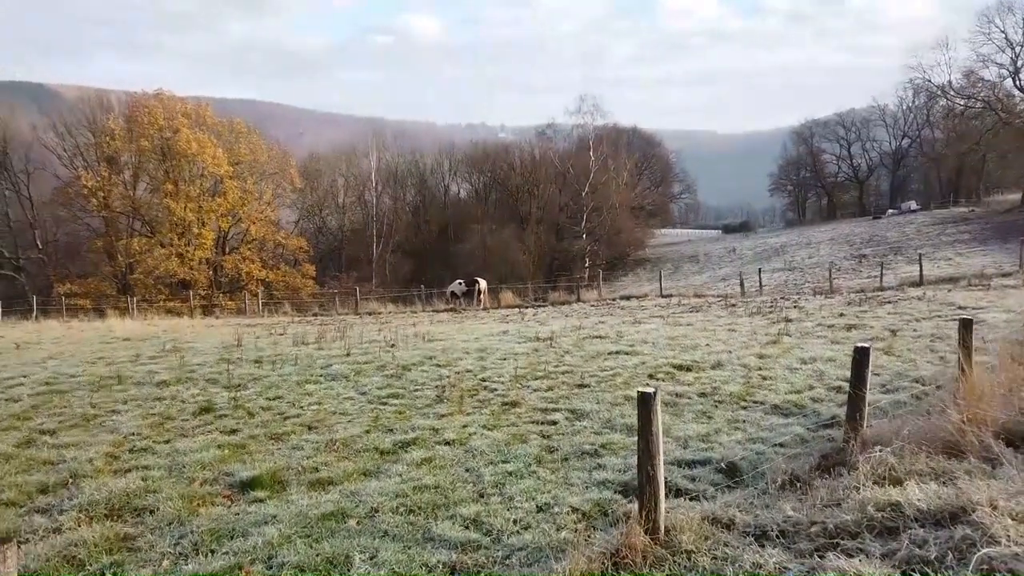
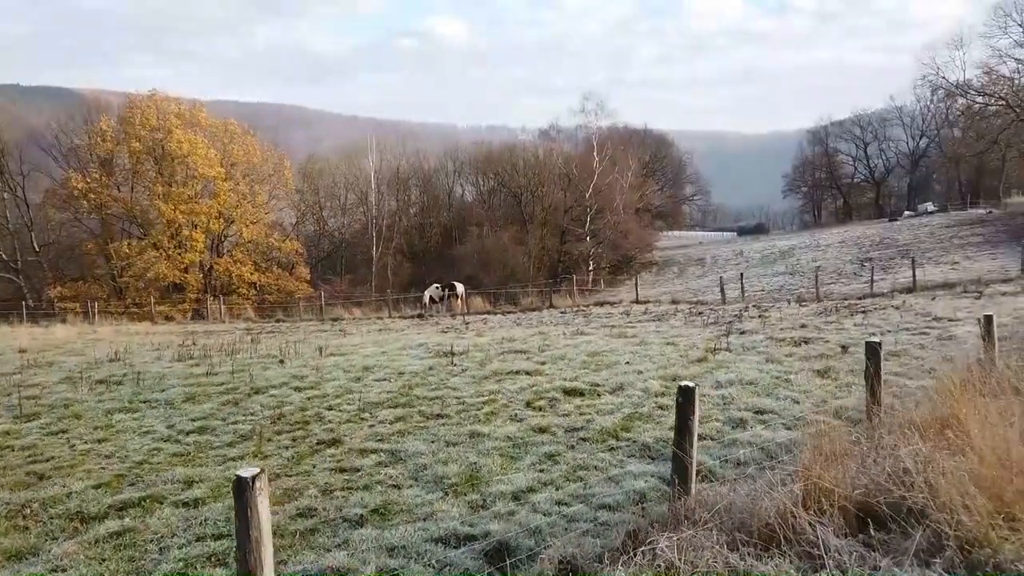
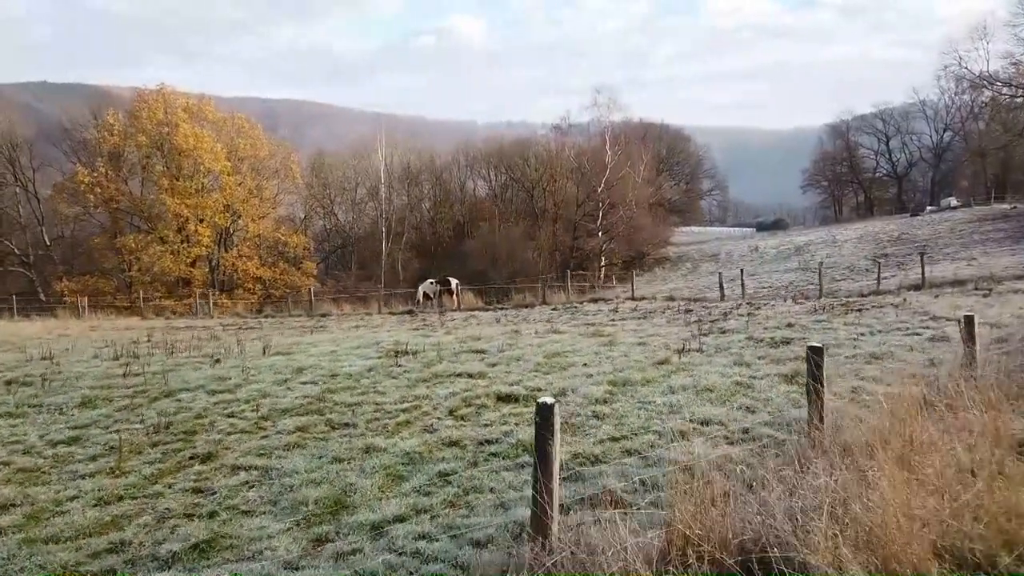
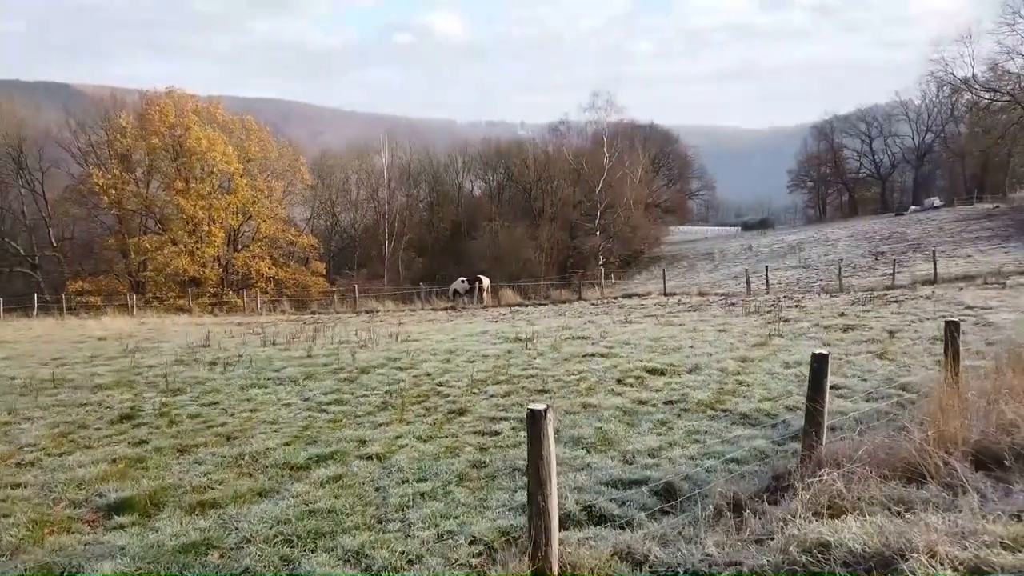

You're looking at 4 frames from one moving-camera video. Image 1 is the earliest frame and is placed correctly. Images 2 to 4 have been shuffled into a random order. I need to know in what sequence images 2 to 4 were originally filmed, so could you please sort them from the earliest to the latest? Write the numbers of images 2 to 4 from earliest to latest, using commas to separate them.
4, 2, 3
